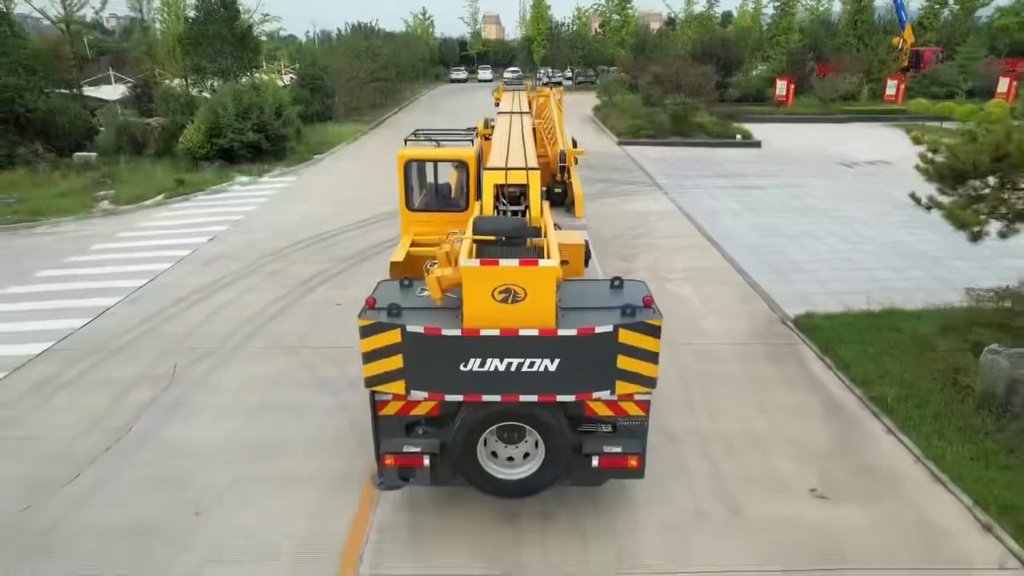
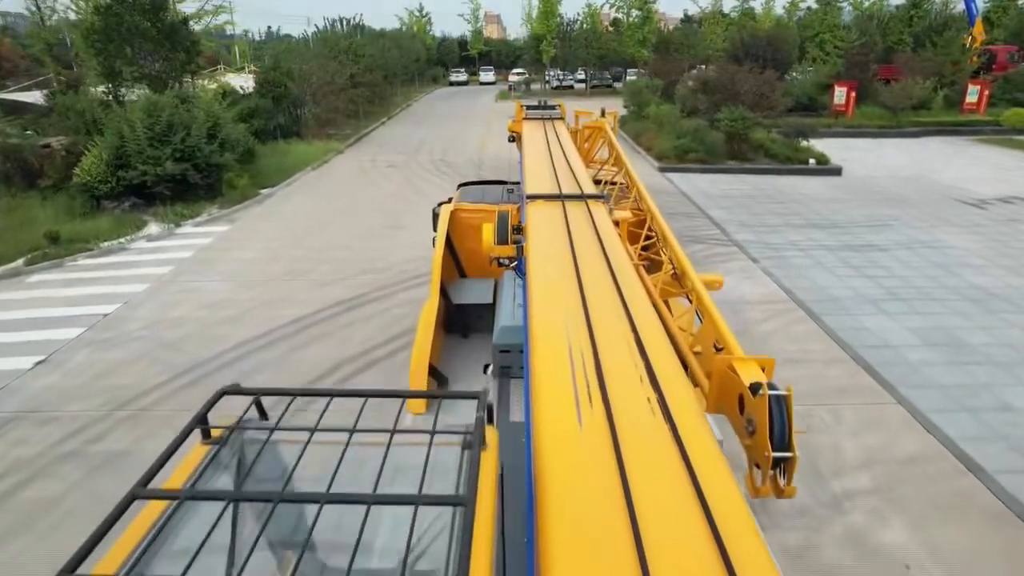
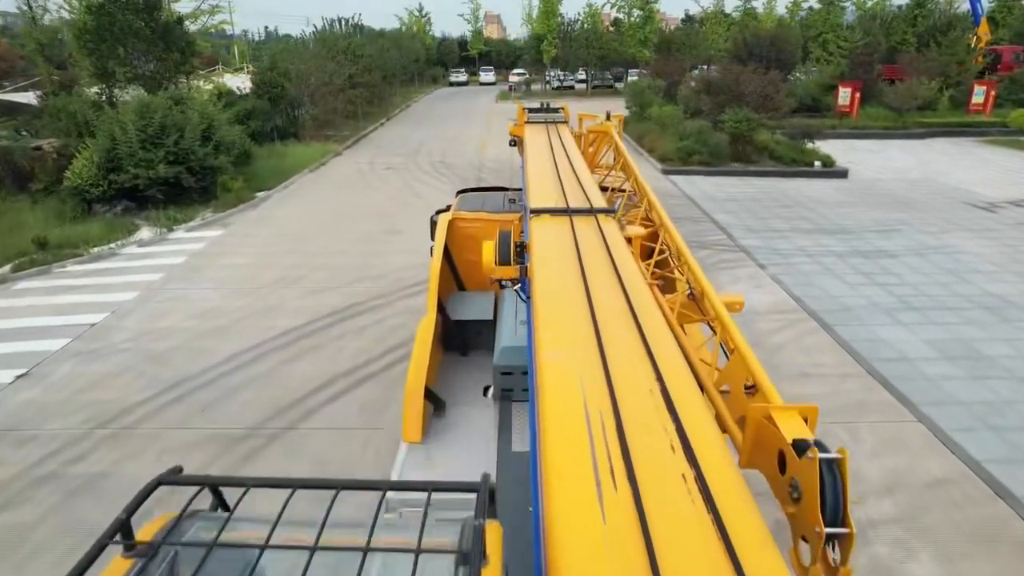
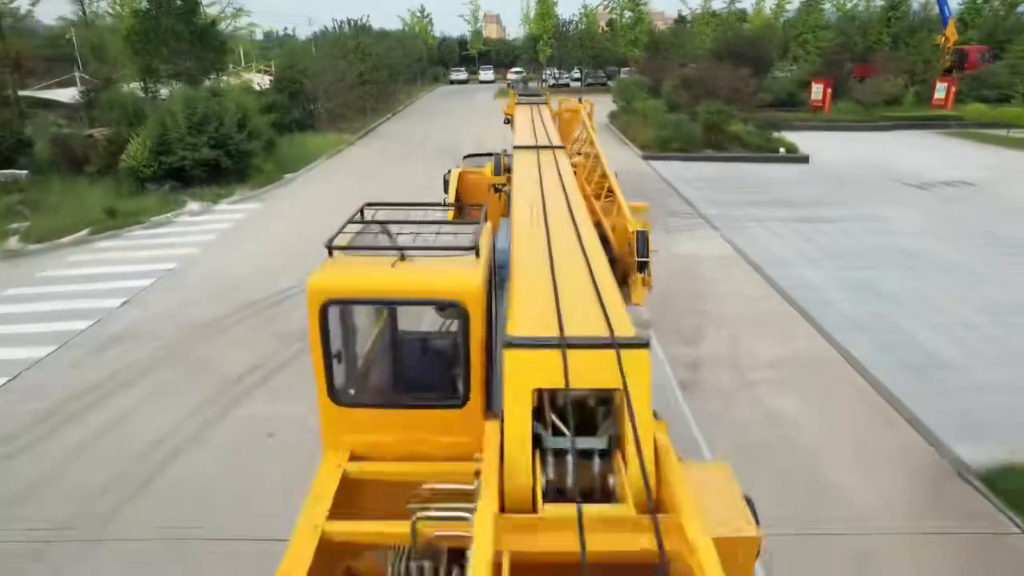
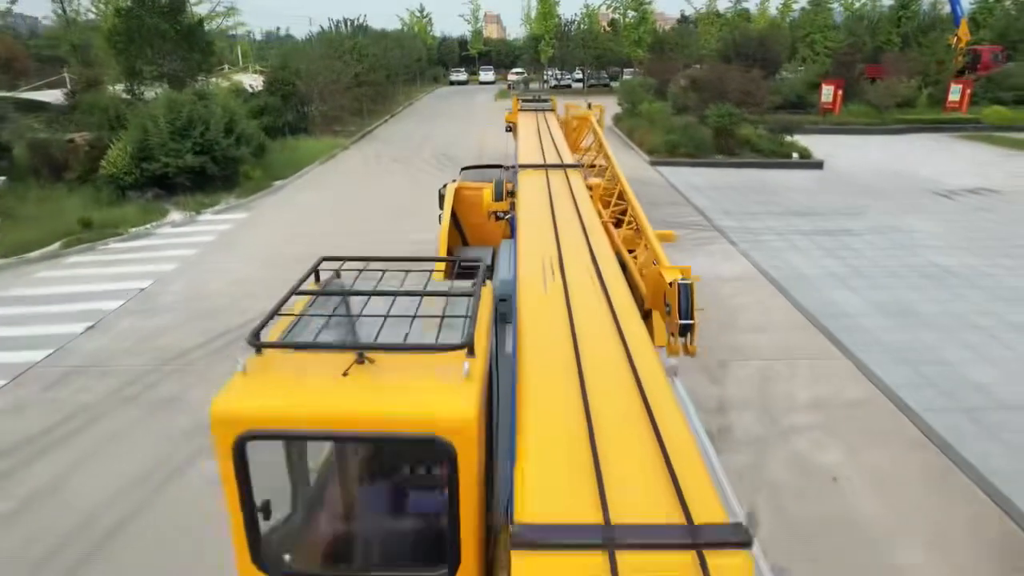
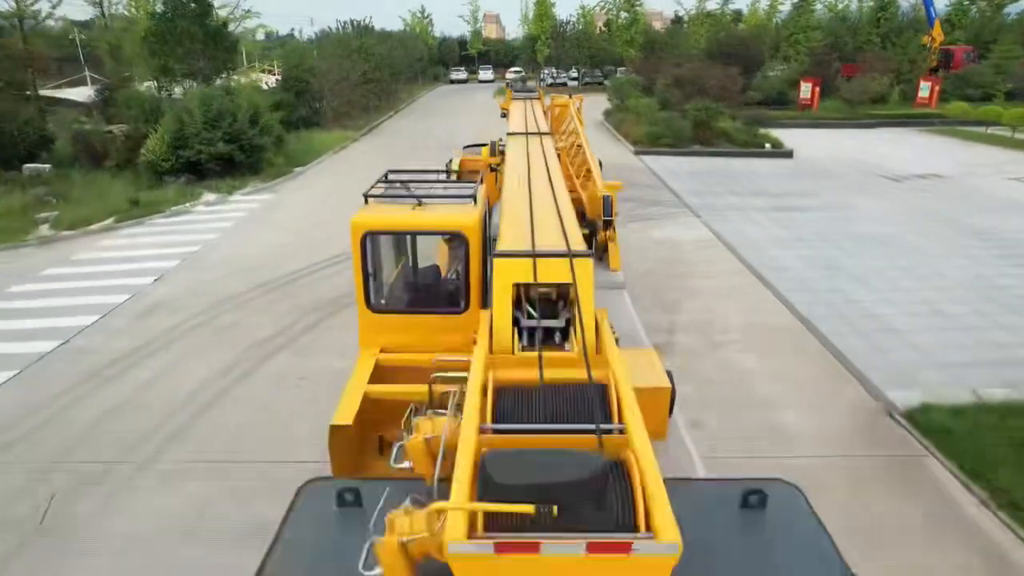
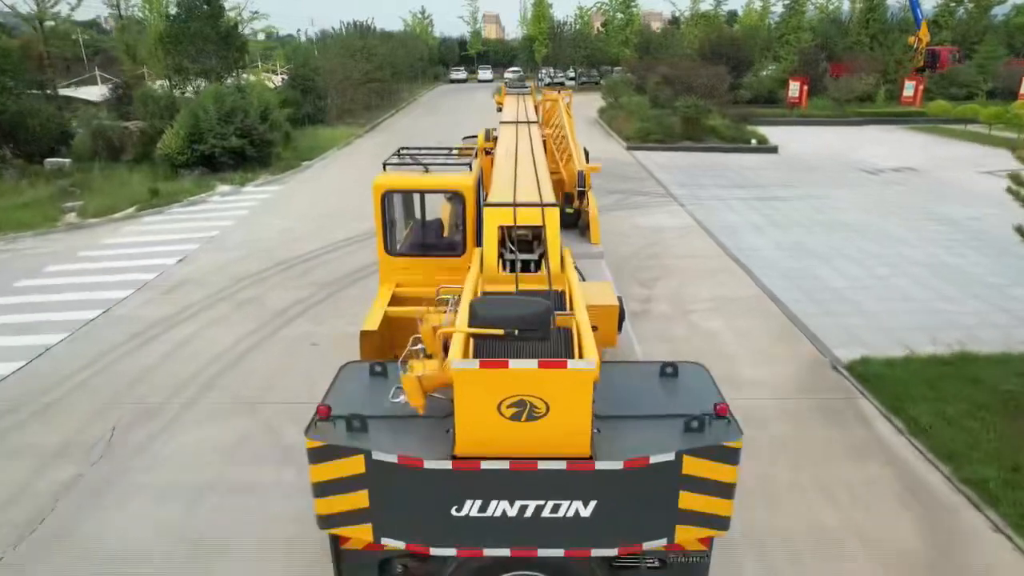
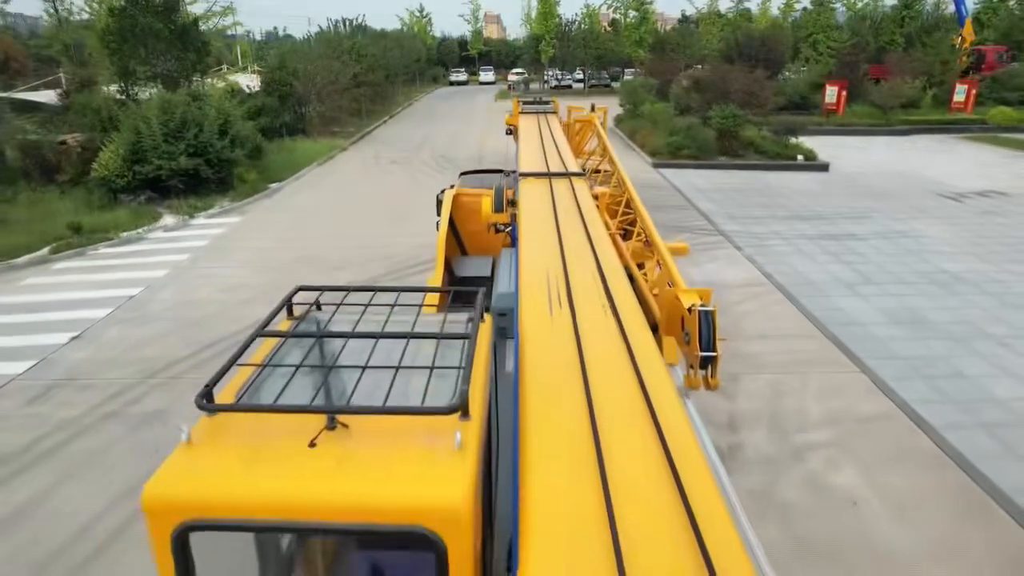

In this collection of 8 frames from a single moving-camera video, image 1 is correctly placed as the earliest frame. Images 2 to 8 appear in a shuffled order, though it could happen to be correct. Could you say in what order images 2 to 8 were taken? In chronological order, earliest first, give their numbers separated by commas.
7, 6, 4, 5, 8, 2, 3
